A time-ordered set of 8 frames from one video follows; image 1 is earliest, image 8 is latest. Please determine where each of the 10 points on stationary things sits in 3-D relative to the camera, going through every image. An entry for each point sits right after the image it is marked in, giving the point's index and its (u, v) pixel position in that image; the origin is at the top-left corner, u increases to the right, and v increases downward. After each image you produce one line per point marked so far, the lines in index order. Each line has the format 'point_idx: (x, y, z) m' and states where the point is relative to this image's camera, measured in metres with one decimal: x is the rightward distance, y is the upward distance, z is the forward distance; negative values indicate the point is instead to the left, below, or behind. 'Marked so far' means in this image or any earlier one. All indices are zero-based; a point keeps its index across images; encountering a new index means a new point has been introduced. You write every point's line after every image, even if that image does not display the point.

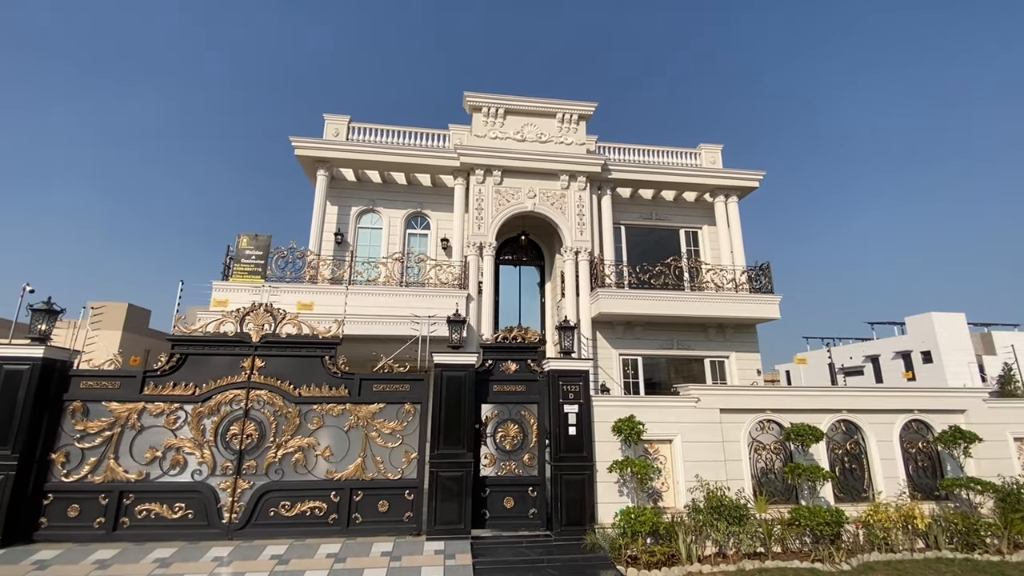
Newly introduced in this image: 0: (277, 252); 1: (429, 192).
0: (-5.2, +0.8, +10.6) m
1: (-2.2, +2.5, +12.6) m
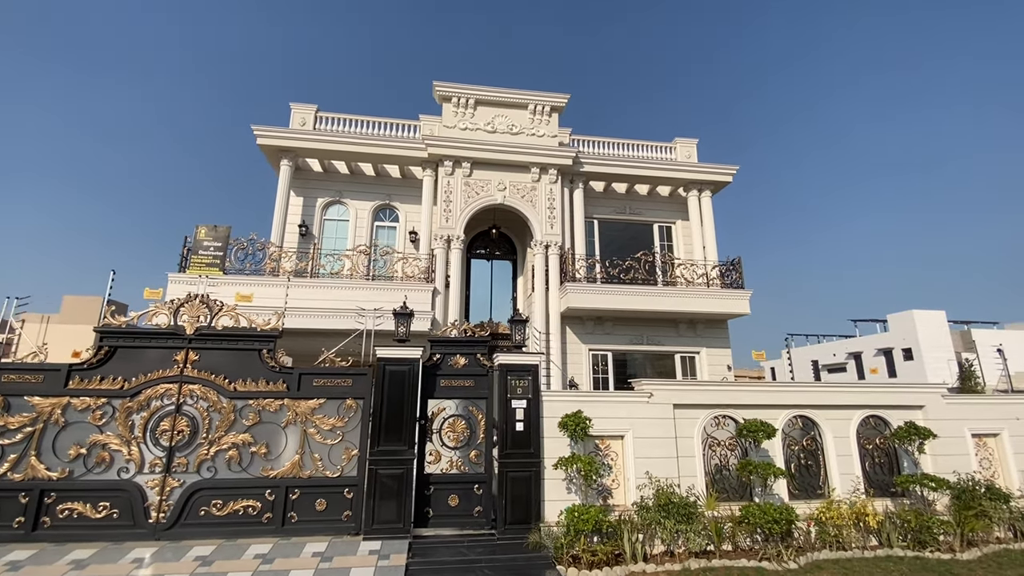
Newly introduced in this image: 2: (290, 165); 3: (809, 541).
0: (-5.9, +0.9, +10.3) m
1: (-2.9, +2.7, +12.4) m
2: (-5.3, +2.9, +11.5) m
3: (+3.6, -3.1, +5.9) m
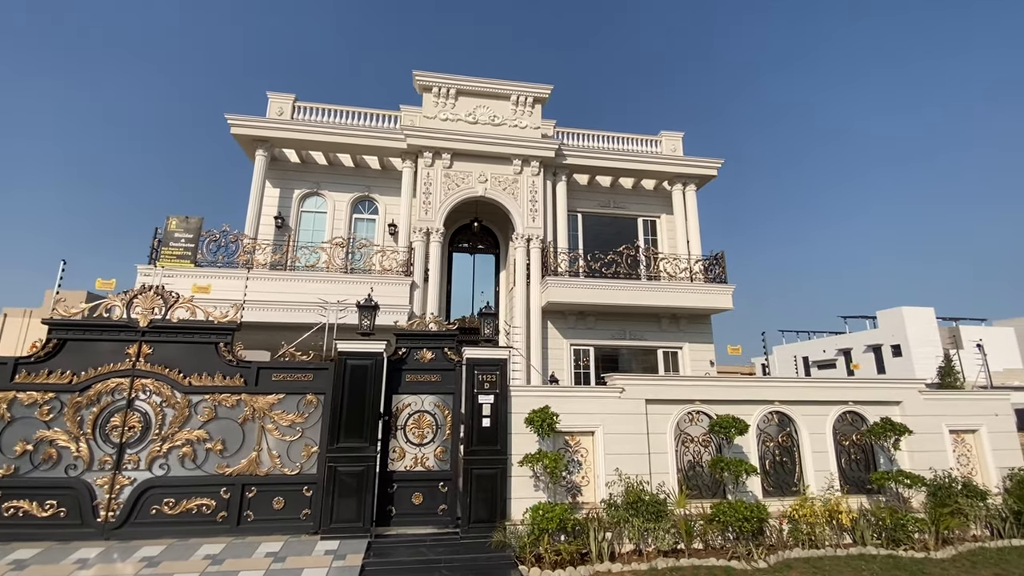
0: (-6.3, +1.1, +10.0) m
1: (-3.4, +2.9, +12.1) m
2: (-5.8, +3.1, +11.2) m
3: (+3.2, -3.0, +5.8) m
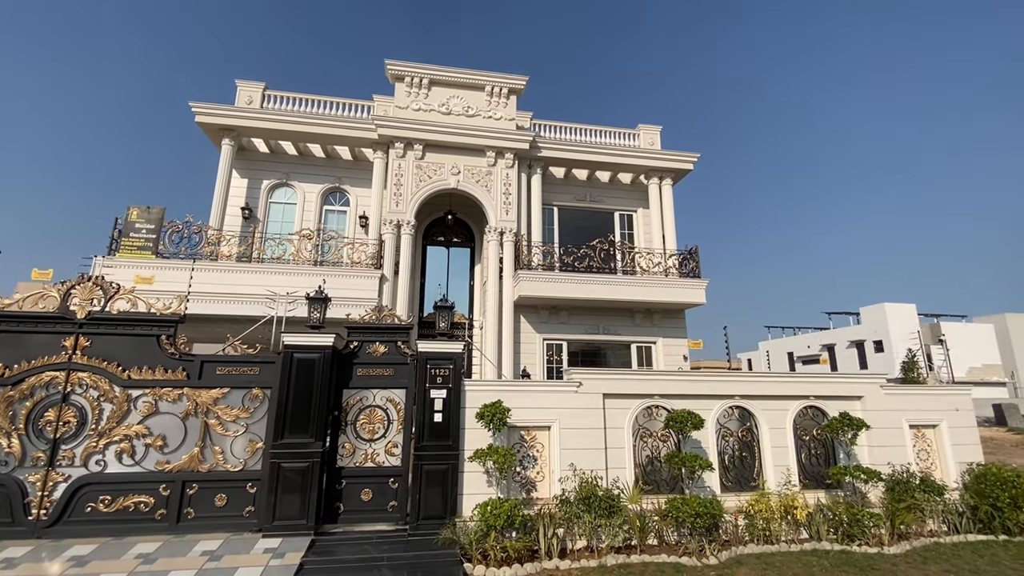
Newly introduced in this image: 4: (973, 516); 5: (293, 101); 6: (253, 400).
0: (-6.9, +1.3, +9.8) m
1: (-4.0, +3.0, +11.9) m
2: (-6.4, +3.3, +10.9) m
3: (+2.7, -2.9, +5.7) m
4: (+6.0, -3.0, +6.3) m
5: (-5.4, +4.6, +11.9) m
6: (-3.0, -1.3, +5.5) m
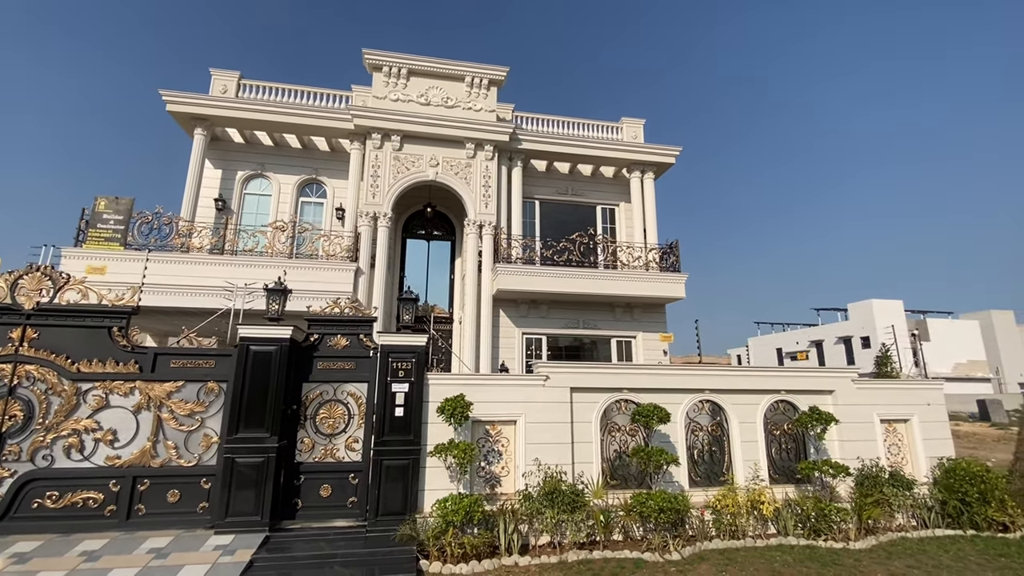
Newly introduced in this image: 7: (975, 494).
0: (-7.4, +1.4, +9.6) m
1: (-4.5, +3.2, +11.7) m
2: (-6.9, +3.4, +10.7) m
3: (+2.2, -2.9, +5.7) m
4: (+5.6, -2.9, +6.3) m
5: (-5.9, +4.8, +11.6) m
6: (-3.4, -1.2, +5.4) m
7: (+5.9, -2.6, +6.1) m
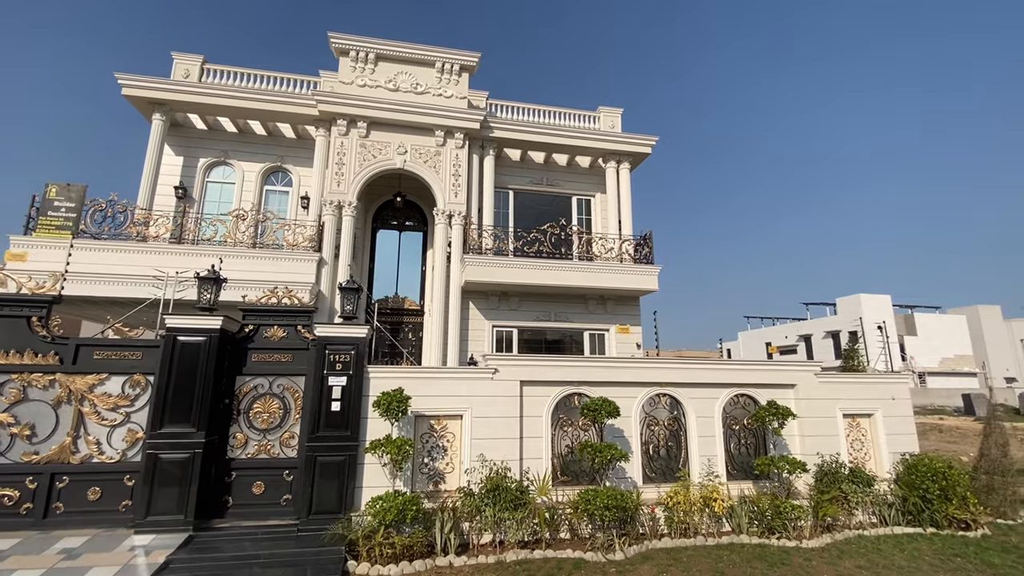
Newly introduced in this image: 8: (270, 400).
0: (-8.1, +1.6, +9.2) m
1: (-5.2, +3.4, +11.4) m
2: (-7.5, +3.6, +10.4) m
3: (+1.6, -2.7, +5.5) m
4: (+5.0, -2.8, +6.1) m
5: (-6.6, +5.0, +11.3) m
6: (-4.0, -1.1, +5.1) m
7: (+5.2, -2.5, +5.9) m
8: (-2.7, -1.3, +5.4) m
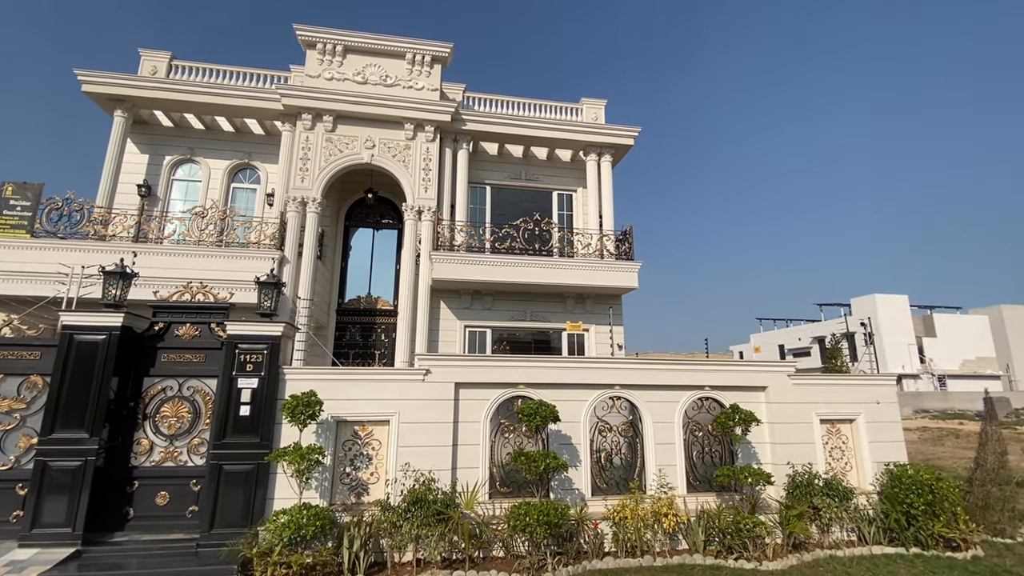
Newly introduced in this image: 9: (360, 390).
0: (-8.7, +1.6, +9.0) m
1: (-5.8, +3.4, +11.1) m
2: (-8.1, +3.6, +10.2) m
3: (+0.8, -2.7, +4.9) m
4: (+4.2, -2.7, +5.5) m
5: (-7.2, +5.0, +11.0) m
6: (-4.8, -1.0, +4.8) m
7: (+4.5, -2.4, +5.3) m
8: (-3.5, -1.2, +5.0) m
9: (-1.6, -1.1, +5.2) m
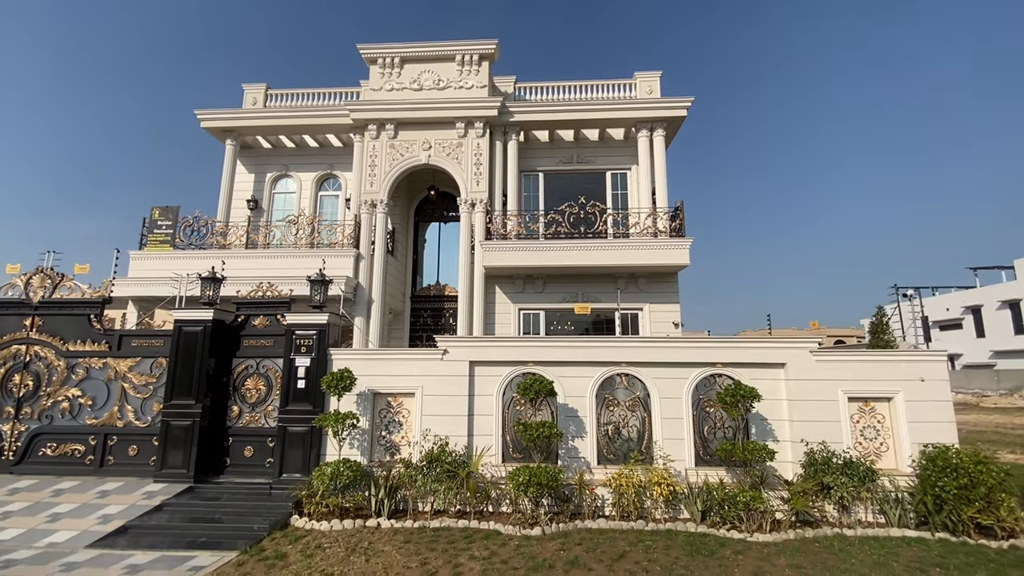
0: (-7.7, +1.6, +11.3) m
1: (-4.5, +3.6, +12.7) m
2: (-7.0, +3.7, +12.2) m
3: (+0.9, -2.5, +5.4) m
4: (+4.3, -2.4, +5.2) m
5: (-6.0, +5.1, +12.8) m
6: (-4.7, -1.1, +6.4) m
7: (+4.5, -2.1, +4.9) m
8: (-3.4, -1.2, +6.4) m
9: (-1.6, -1.0, +6.1) m
